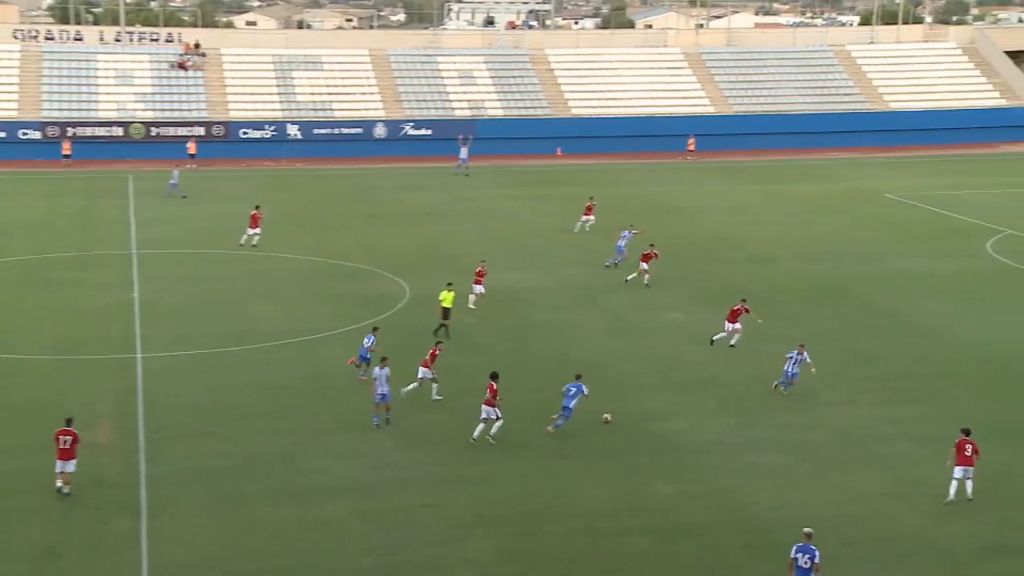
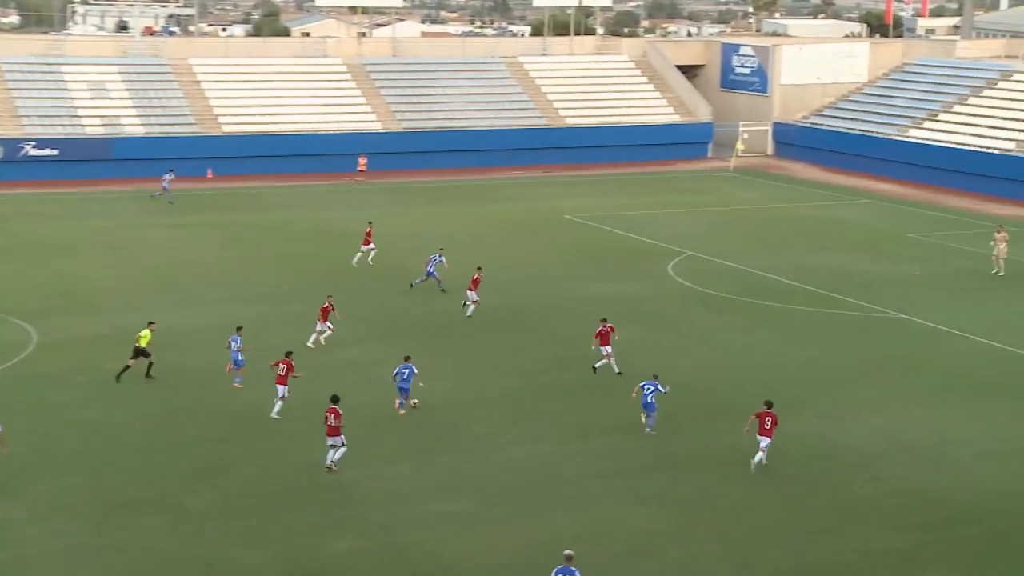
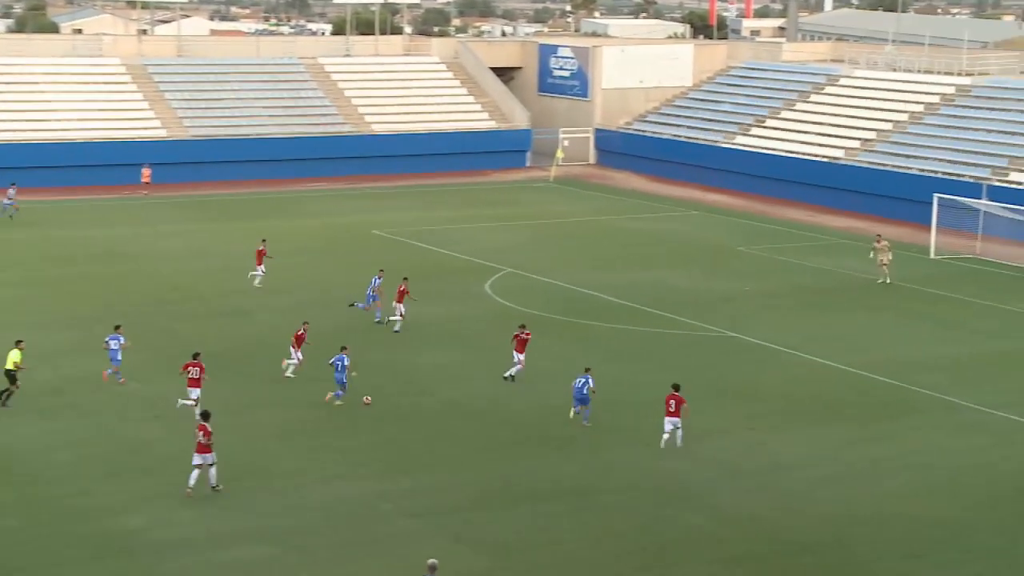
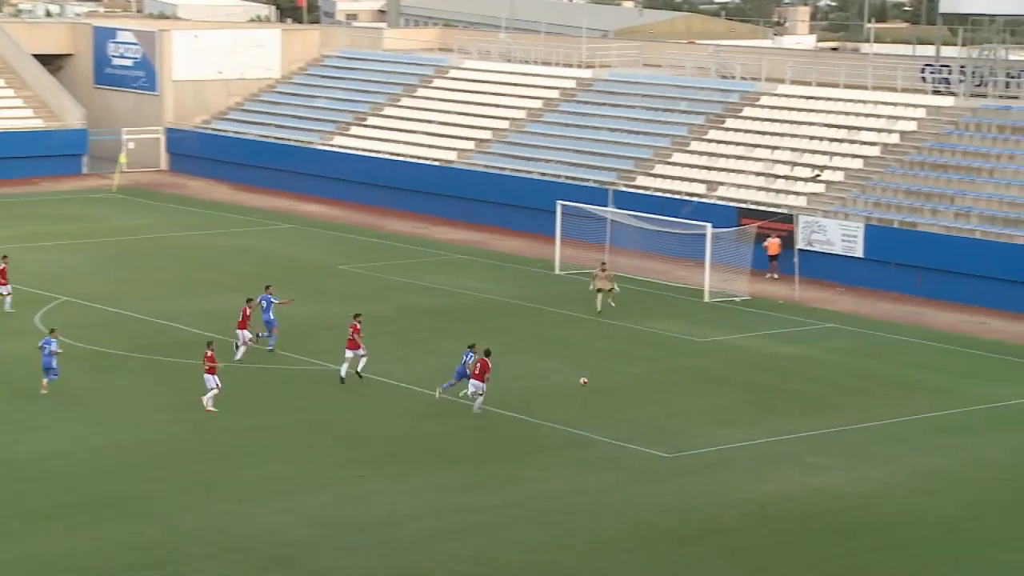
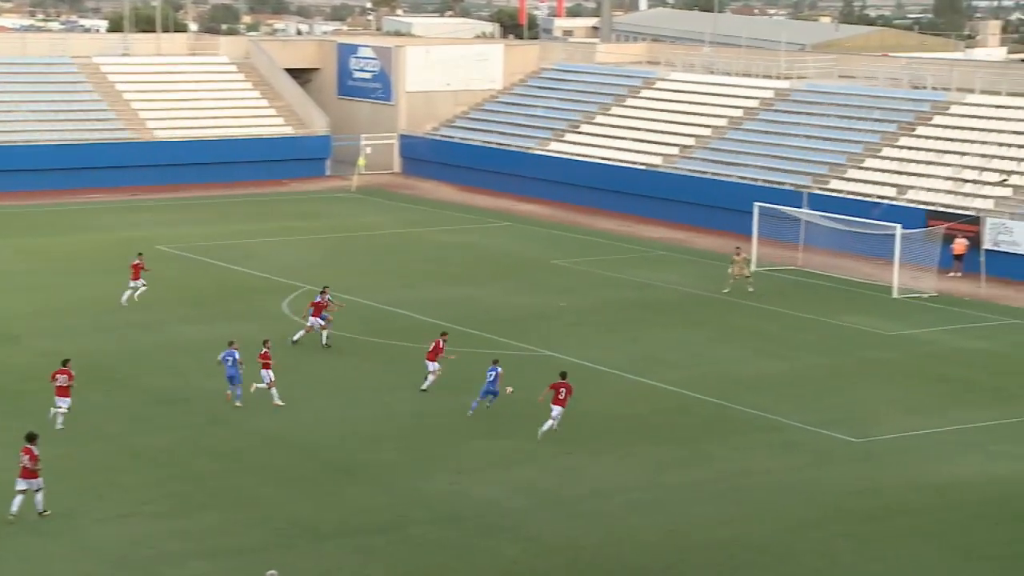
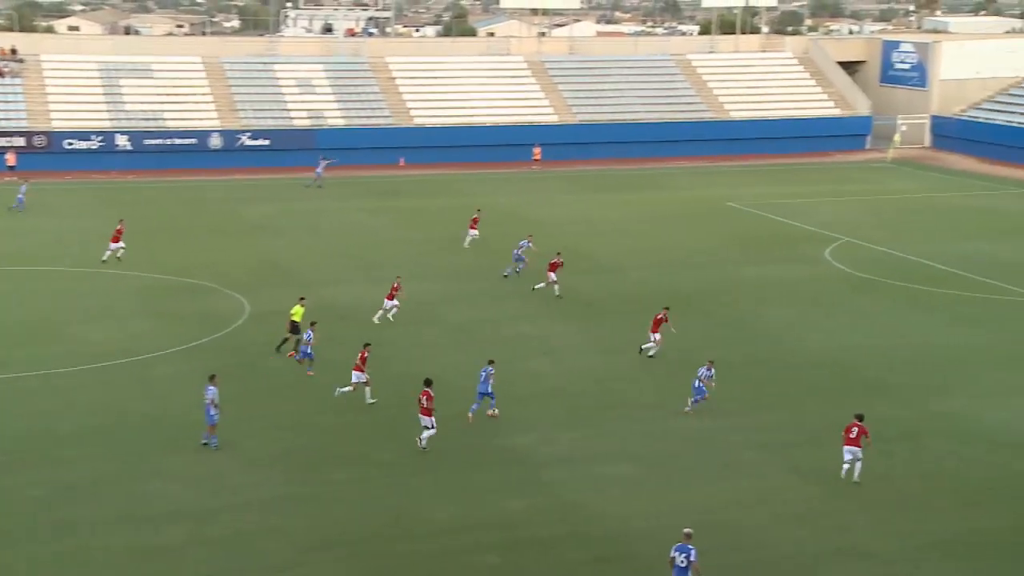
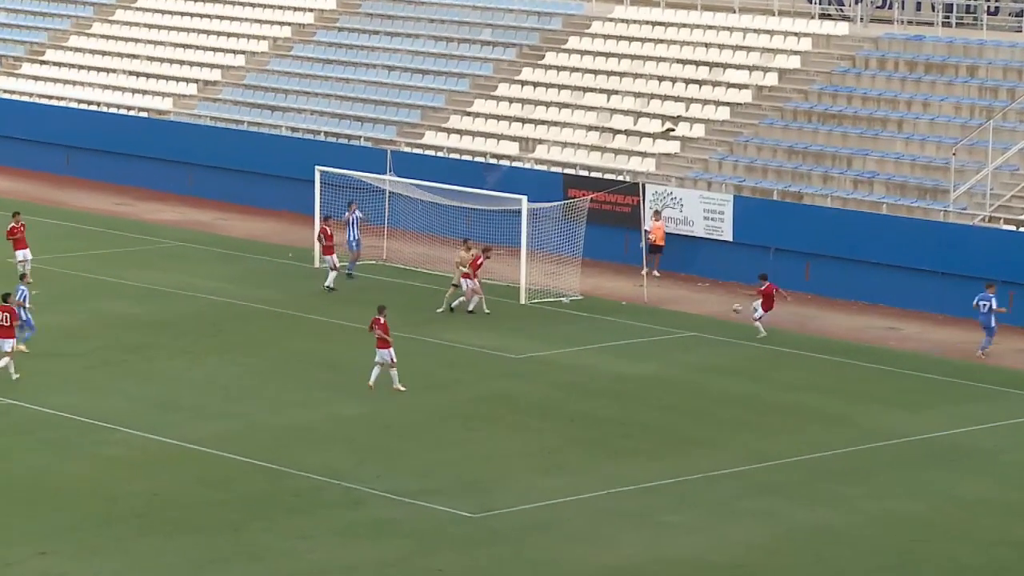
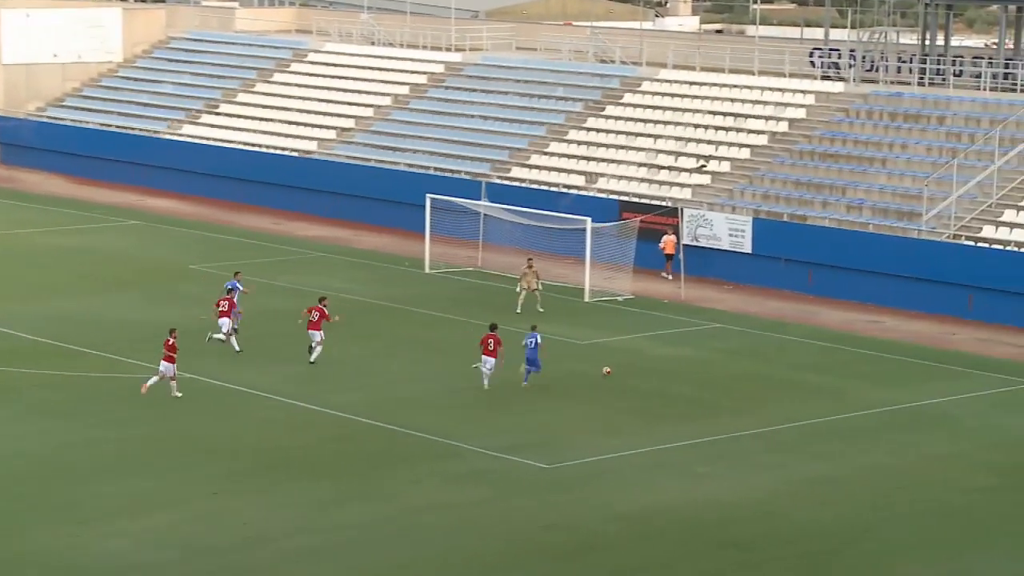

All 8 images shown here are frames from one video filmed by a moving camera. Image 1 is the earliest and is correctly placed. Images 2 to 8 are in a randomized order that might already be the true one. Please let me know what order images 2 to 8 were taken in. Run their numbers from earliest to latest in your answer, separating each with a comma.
6, 2, 3, 5, 4, 8, 7
